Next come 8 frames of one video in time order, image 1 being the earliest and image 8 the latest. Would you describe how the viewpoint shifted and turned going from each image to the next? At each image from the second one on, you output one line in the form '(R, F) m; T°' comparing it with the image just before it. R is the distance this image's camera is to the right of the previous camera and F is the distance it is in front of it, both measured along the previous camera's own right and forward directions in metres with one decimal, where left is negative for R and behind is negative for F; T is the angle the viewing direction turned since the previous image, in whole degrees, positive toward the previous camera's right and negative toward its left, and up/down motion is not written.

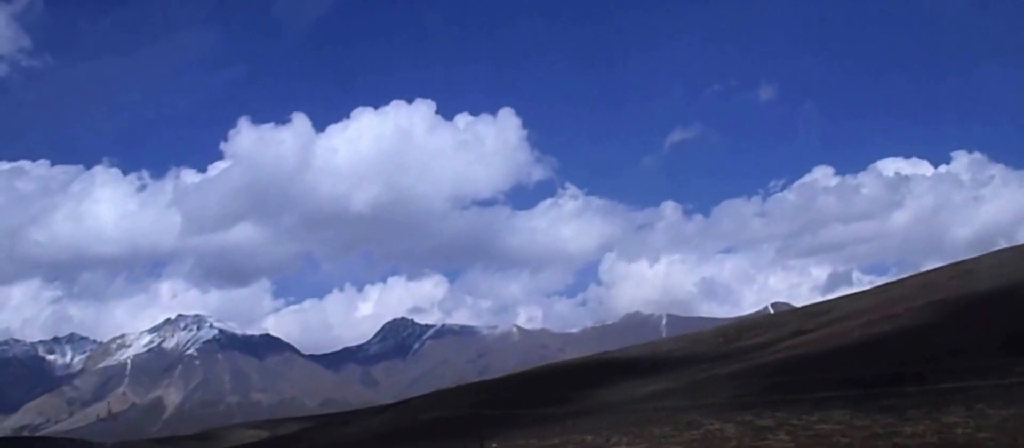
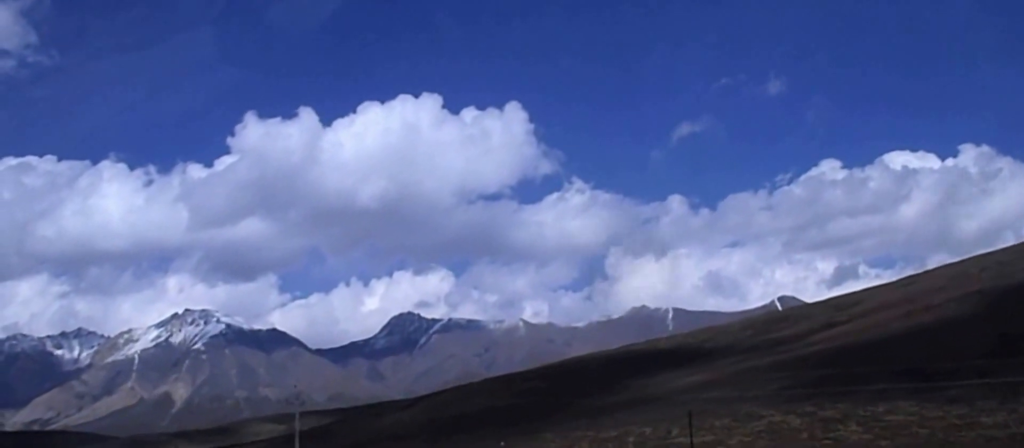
(-1.9, -0.2) m; 0°
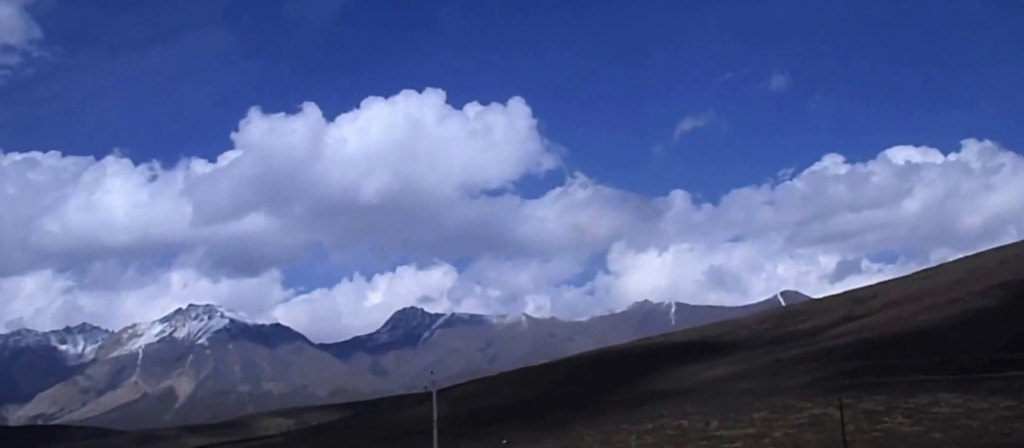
(-1.4, -0.9) m; 0°
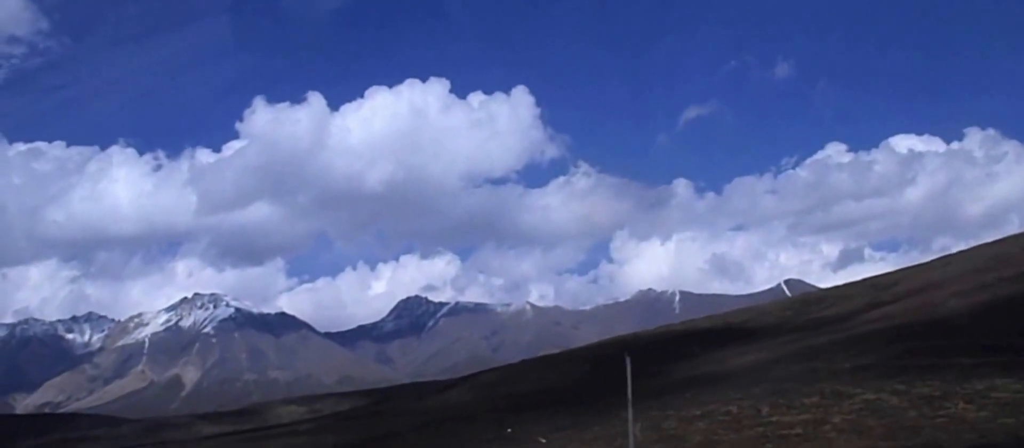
(-2.3, -1.6) m; 0°
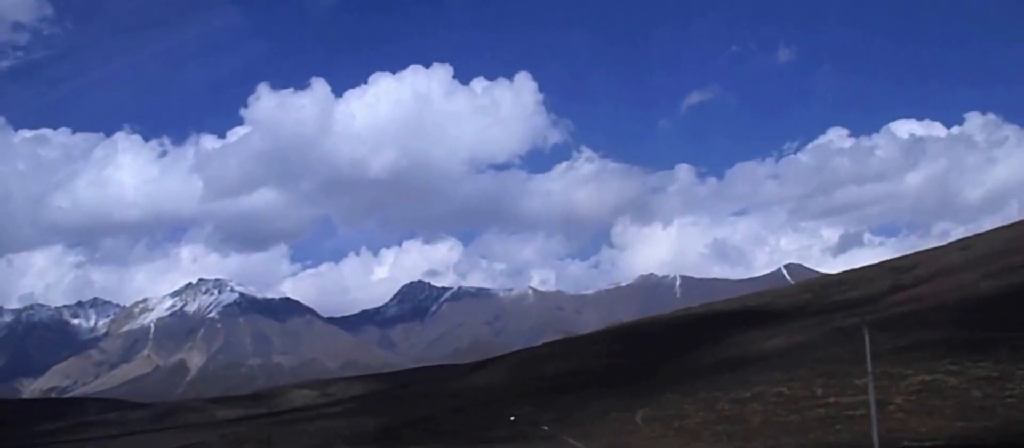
(-2.7, -2.7) m; 0°
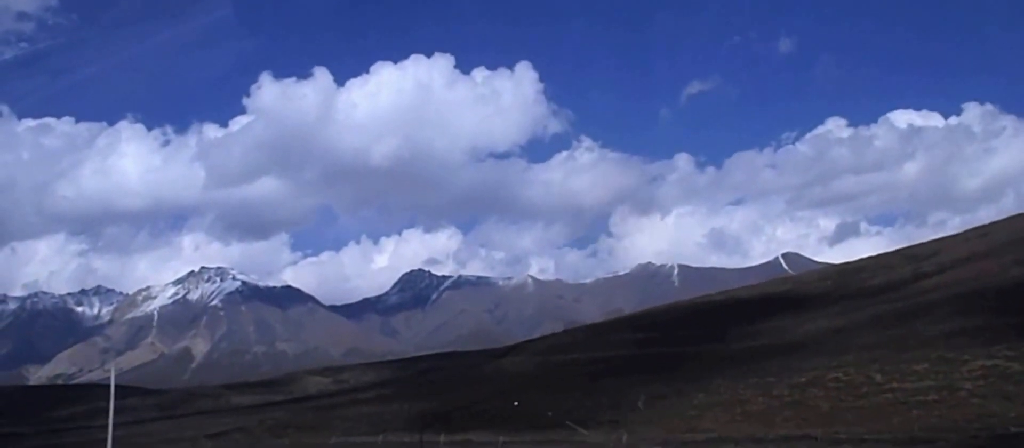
(-3.9, -3.7) m; 0°
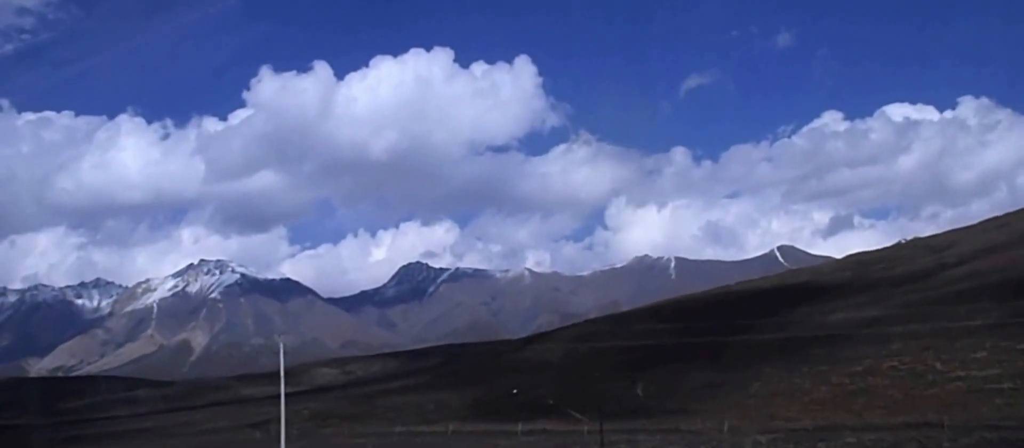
(-3.2, -3.1) m; +1°
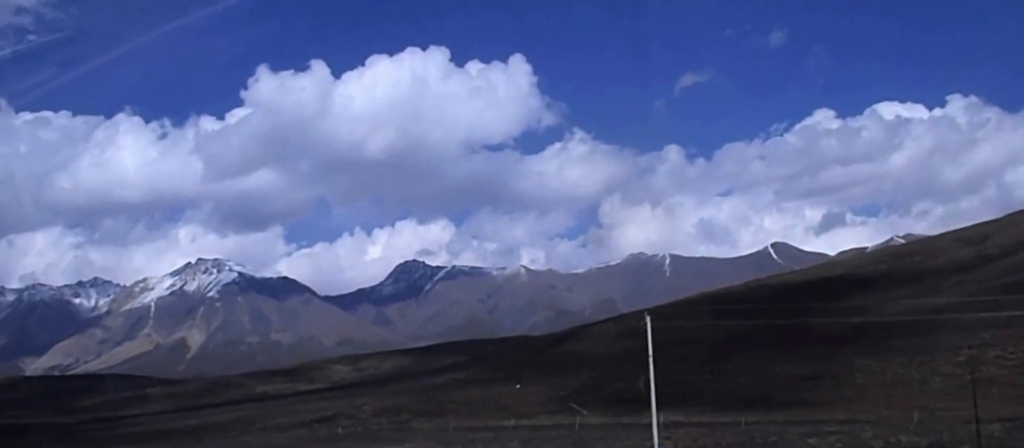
(-5.4, -3.0) m; +1°
